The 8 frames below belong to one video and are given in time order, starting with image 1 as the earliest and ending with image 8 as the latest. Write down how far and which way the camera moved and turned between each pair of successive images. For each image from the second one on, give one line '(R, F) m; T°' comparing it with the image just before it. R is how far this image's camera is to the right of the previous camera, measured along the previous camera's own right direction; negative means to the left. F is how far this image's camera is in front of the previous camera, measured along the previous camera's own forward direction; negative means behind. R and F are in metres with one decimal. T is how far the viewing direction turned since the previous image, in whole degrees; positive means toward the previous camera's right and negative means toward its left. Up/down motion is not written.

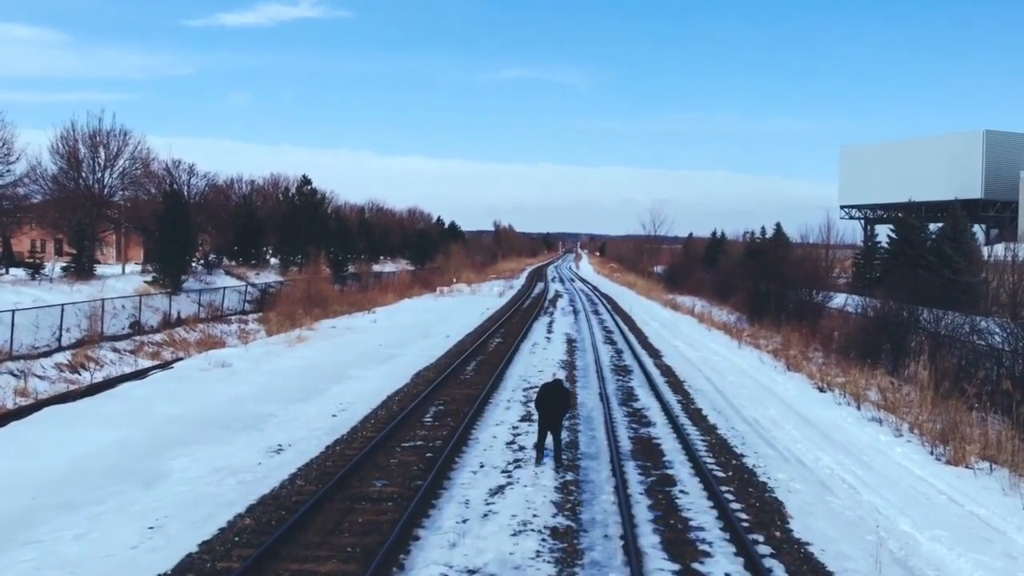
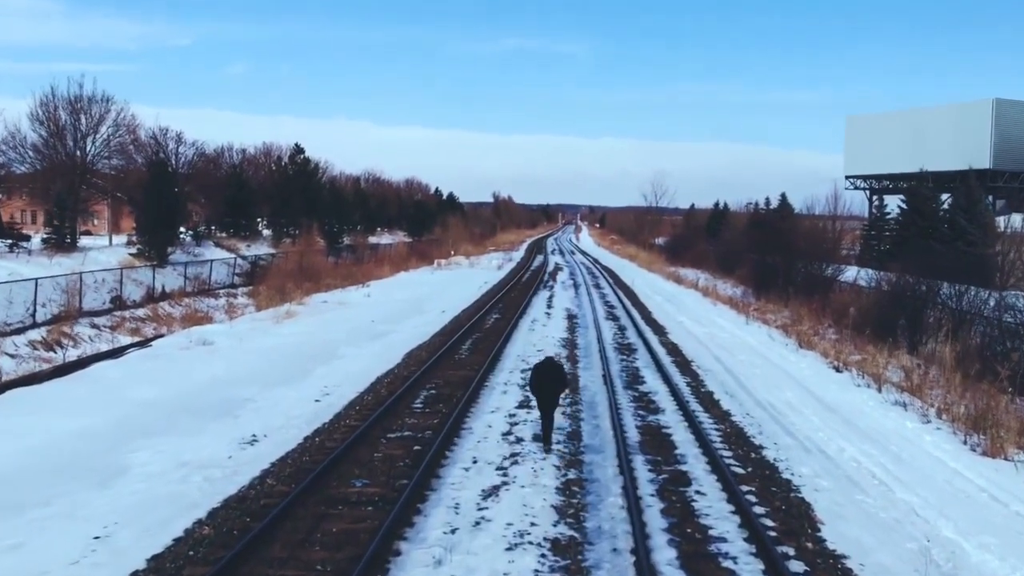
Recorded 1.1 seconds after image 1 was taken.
(0.0, +1.2) m; 0°
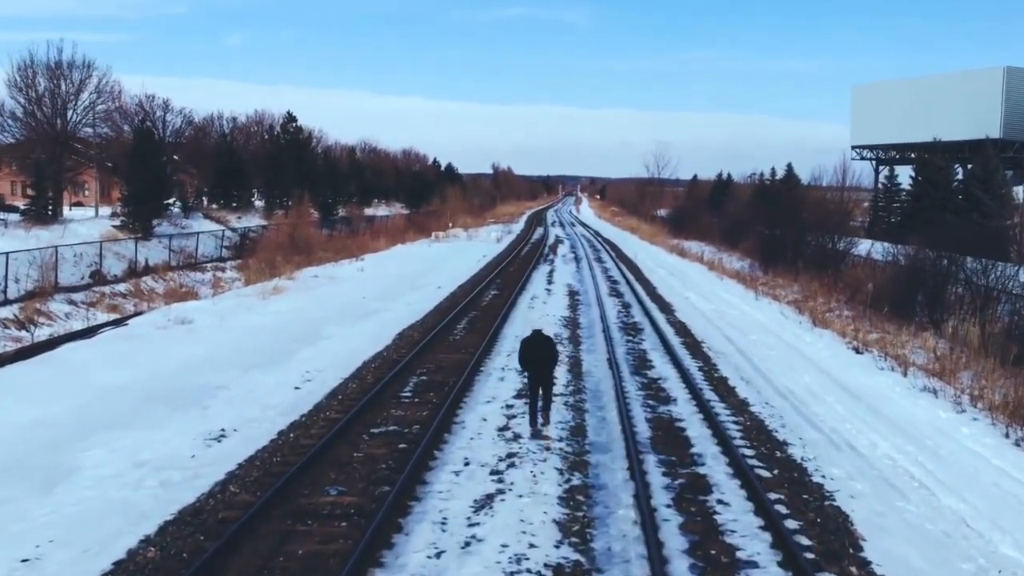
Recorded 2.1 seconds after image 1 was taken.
(0.0, +1.2) m; 0°
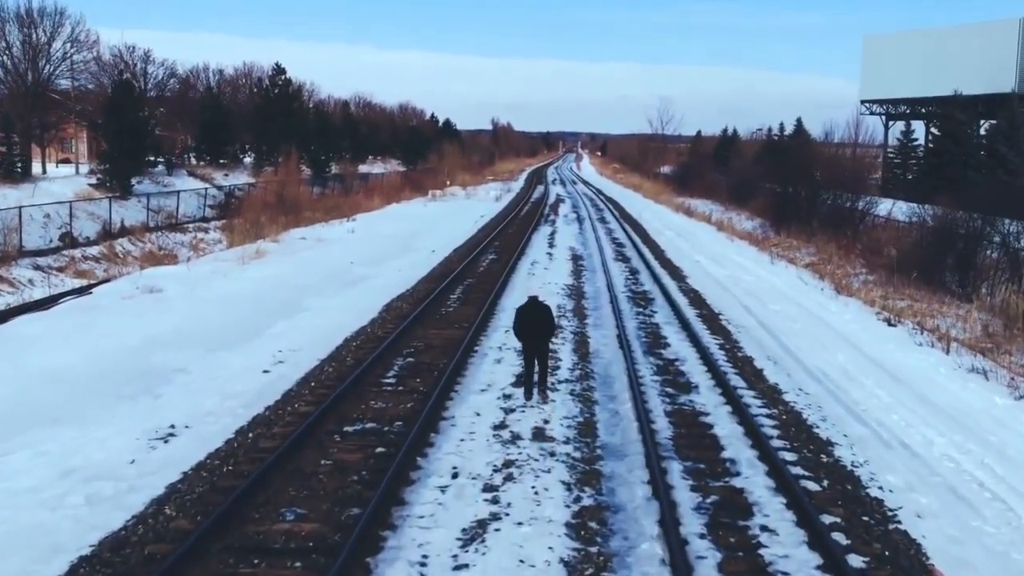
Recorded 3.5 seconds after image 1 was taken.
(0.0, +1.6) m; 0°
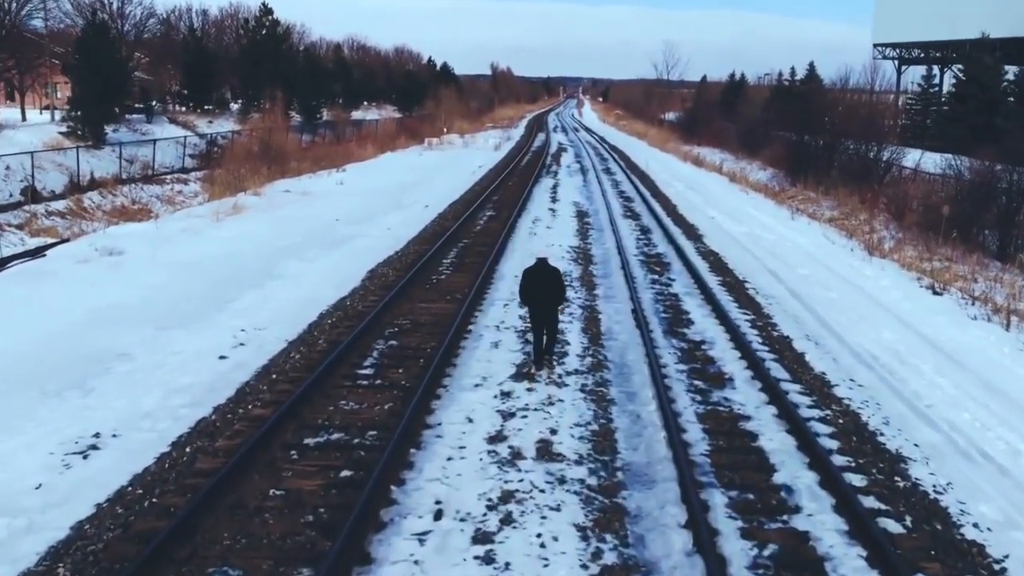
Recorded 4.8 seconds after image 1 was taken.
(0.0, +1.7) m; 0°
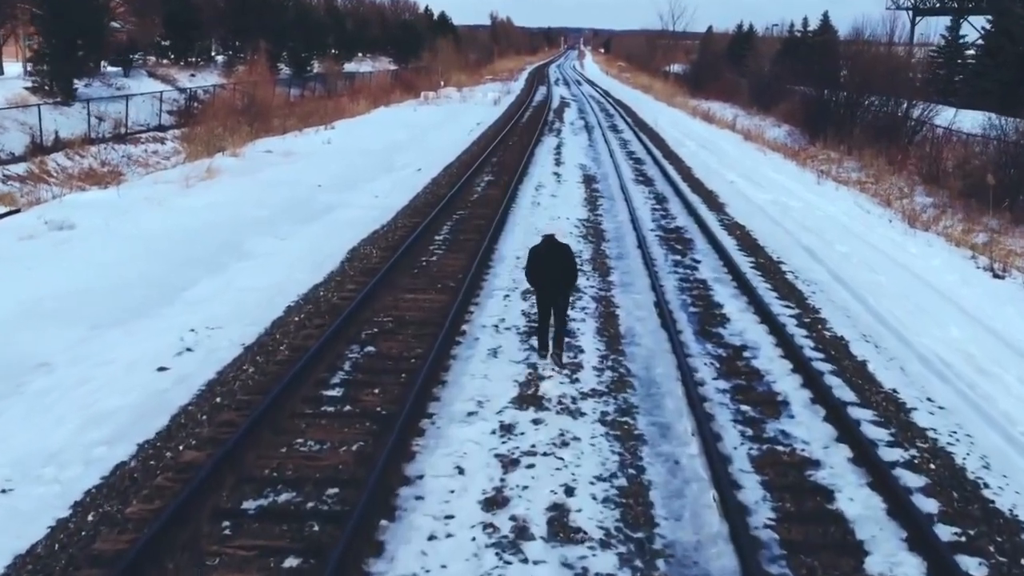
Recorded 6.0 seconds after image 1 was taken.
(0.0, +1.7) m; 0°
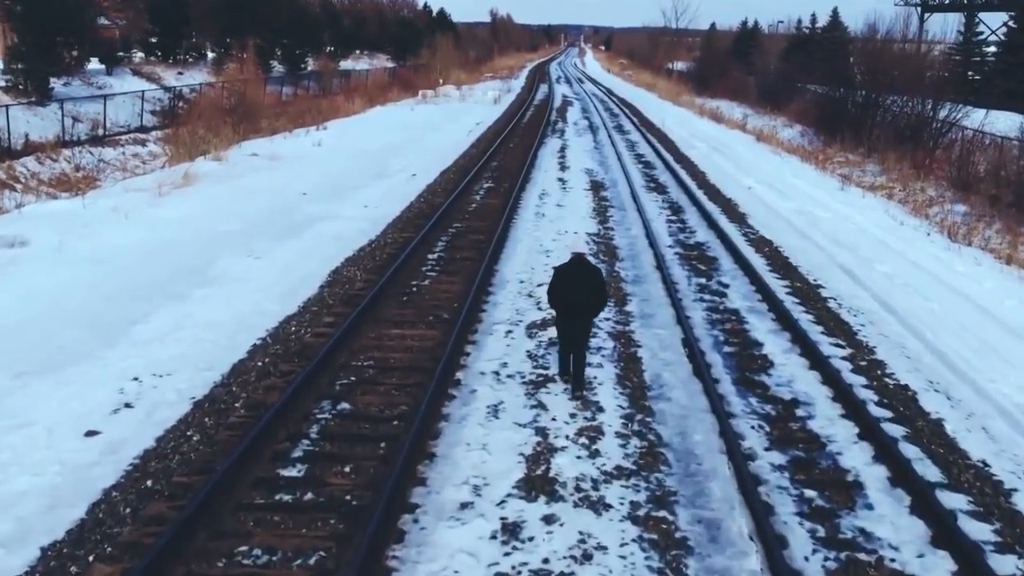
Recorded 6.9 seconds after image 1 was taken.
(0.0, +1.4) m; 0°
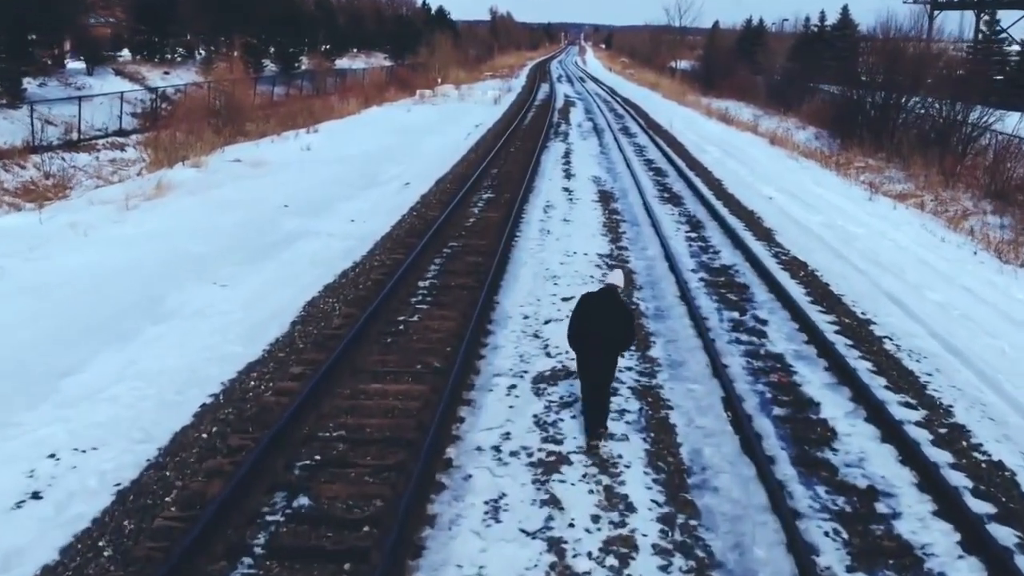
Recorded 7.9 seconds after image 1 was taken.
(0.0, +1.4) m; 0°
